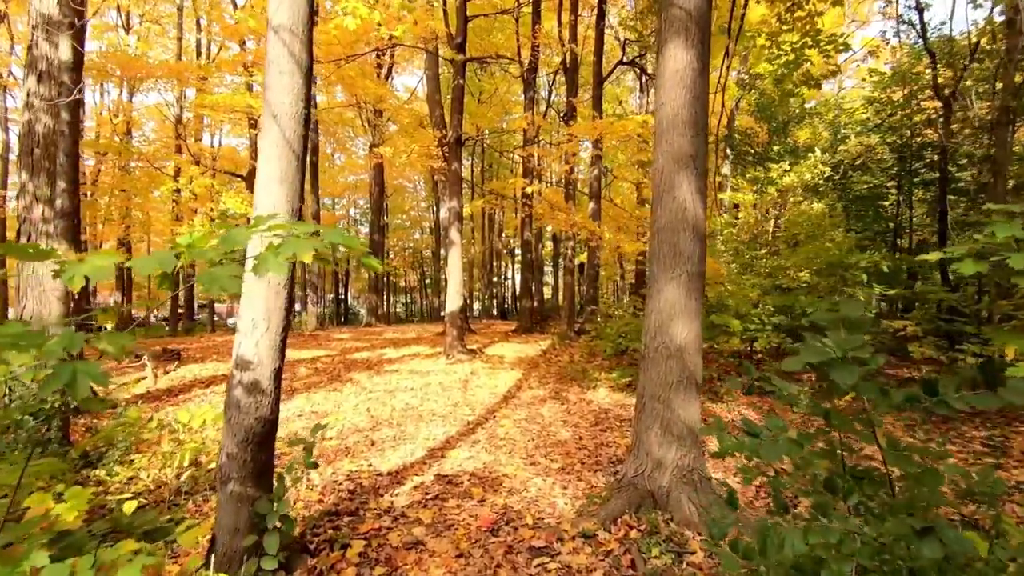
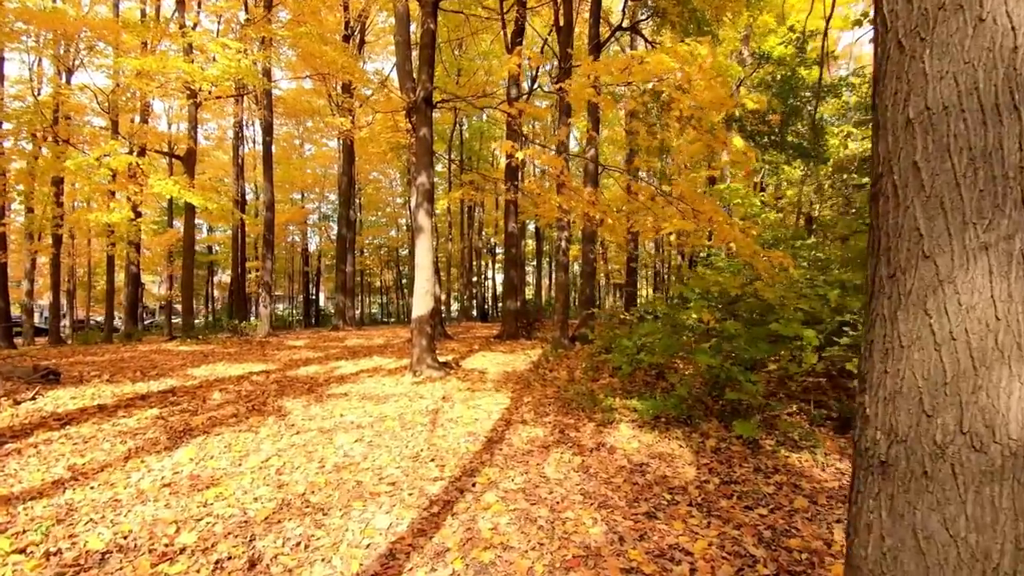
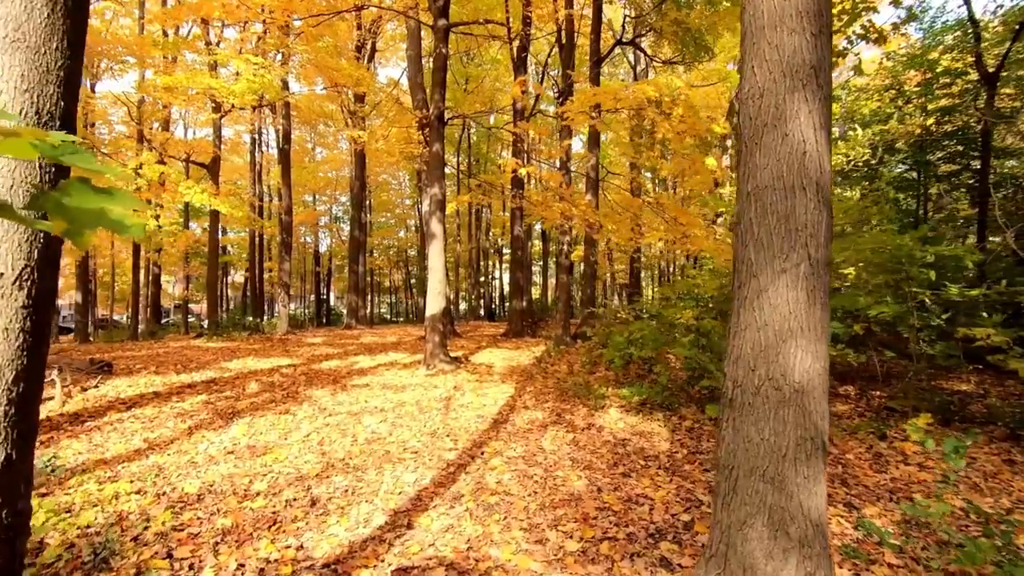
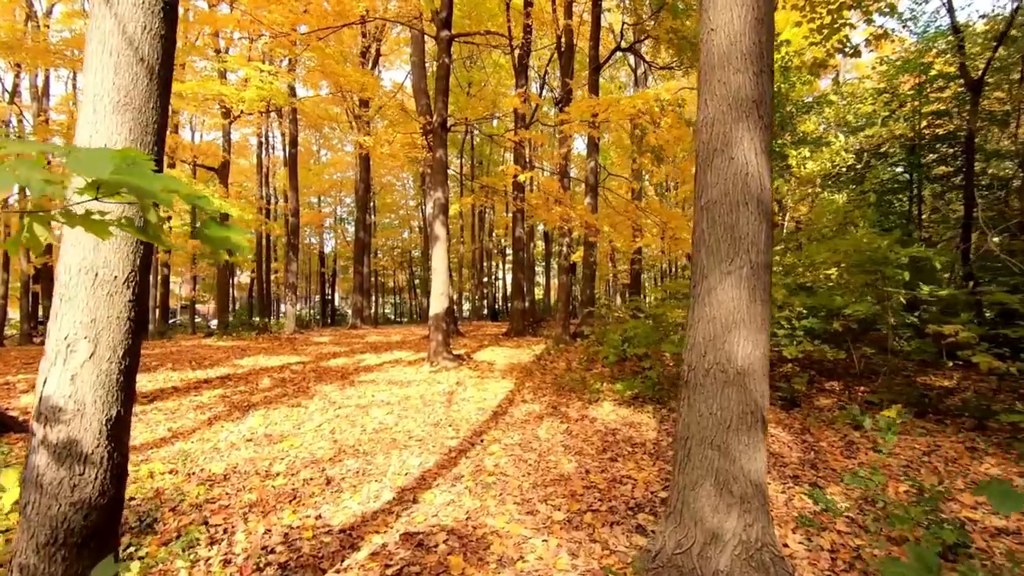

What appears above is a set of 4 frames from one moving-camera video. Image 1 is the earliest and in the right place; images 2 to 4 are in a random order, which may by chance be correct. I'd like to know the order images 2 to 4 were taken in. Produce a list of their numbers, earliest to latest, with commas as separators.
4, 3, 2
